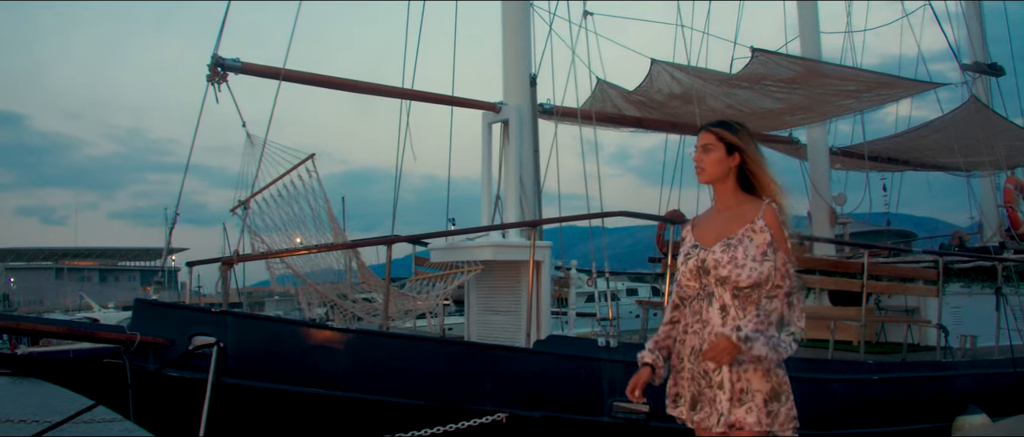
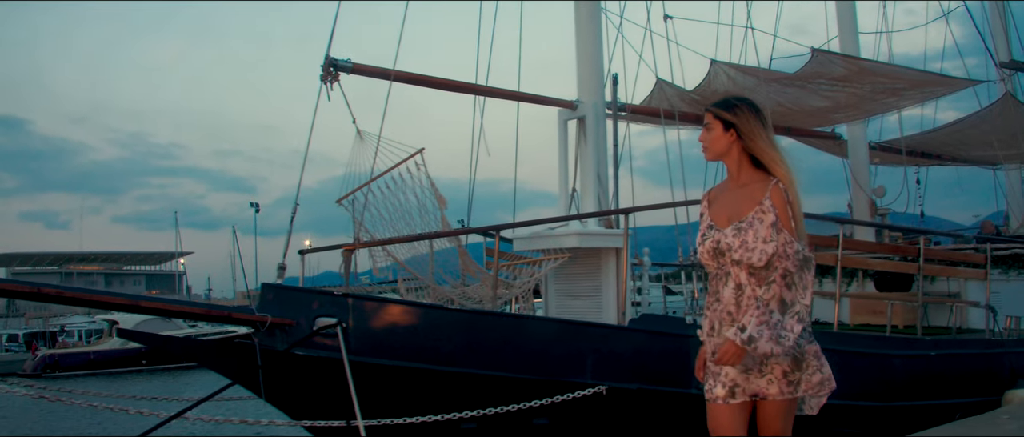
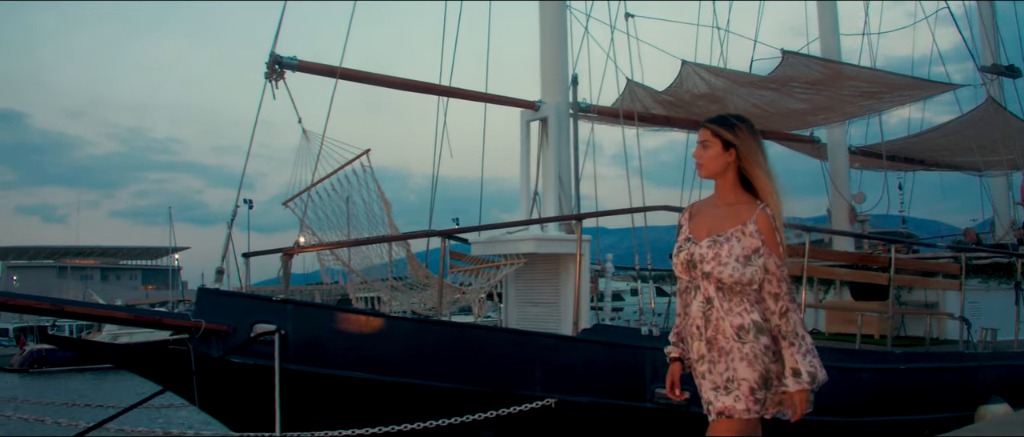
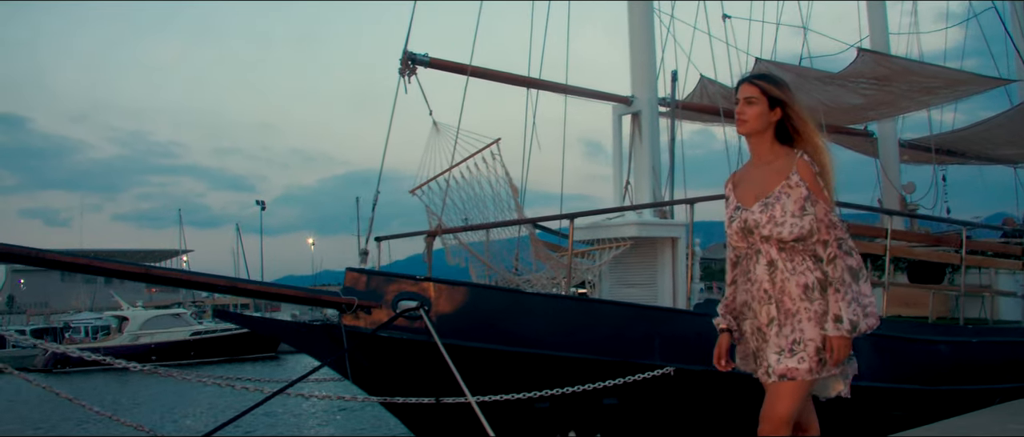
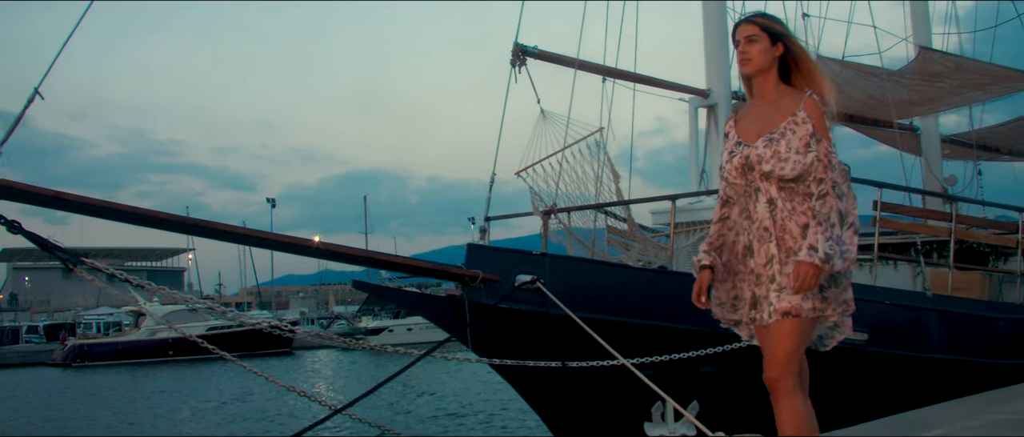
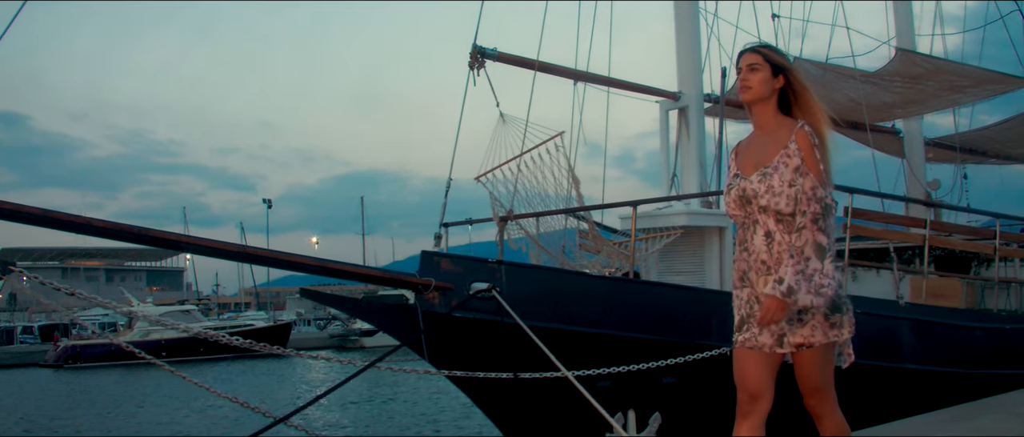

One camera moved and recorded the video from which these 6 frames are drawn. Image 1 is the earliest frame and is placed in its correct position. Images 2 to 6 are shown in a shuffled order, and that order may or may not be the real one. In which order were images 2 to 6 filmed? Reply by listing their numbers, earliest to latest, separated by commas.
3, 2, 4, 6, 5
